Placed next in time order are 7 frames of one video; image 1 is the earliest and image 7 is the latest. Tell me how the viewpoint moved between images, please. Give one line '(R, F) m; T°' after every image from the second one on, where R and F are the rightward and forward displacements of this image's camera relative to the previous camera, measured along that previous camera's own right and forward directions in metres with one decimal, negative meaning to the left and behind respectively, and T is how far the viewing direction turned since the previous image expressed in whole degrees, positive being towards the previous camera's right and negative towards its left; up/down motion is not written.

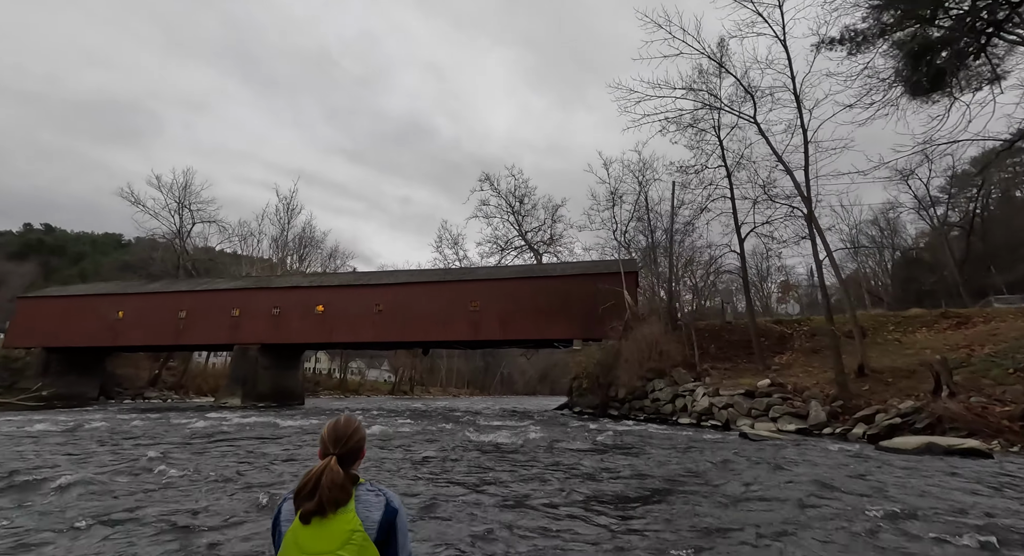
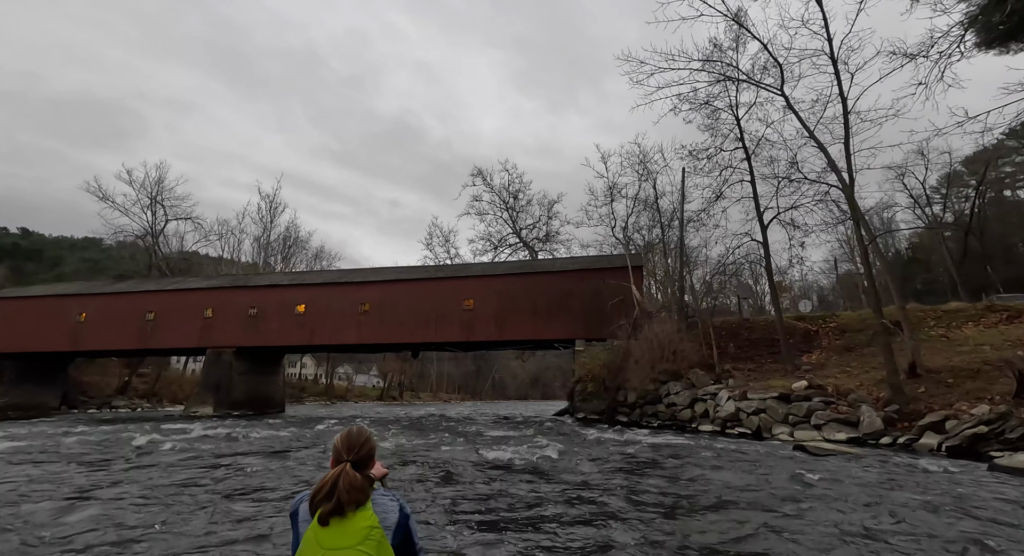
(-0.2, +1.6) m; +1°
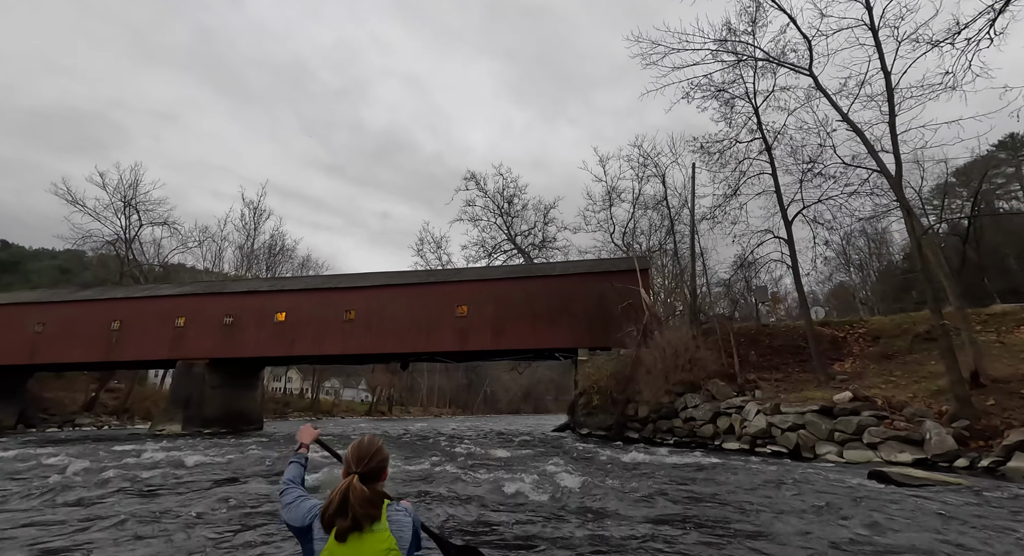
(-0.2, +1.4) m; +1°
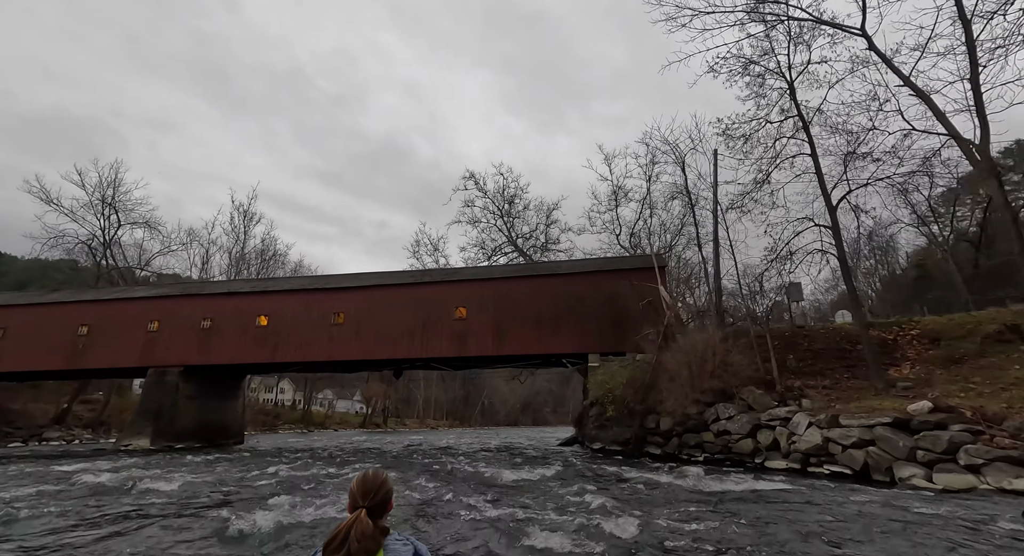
(-0.2, +1.6) m; 0°
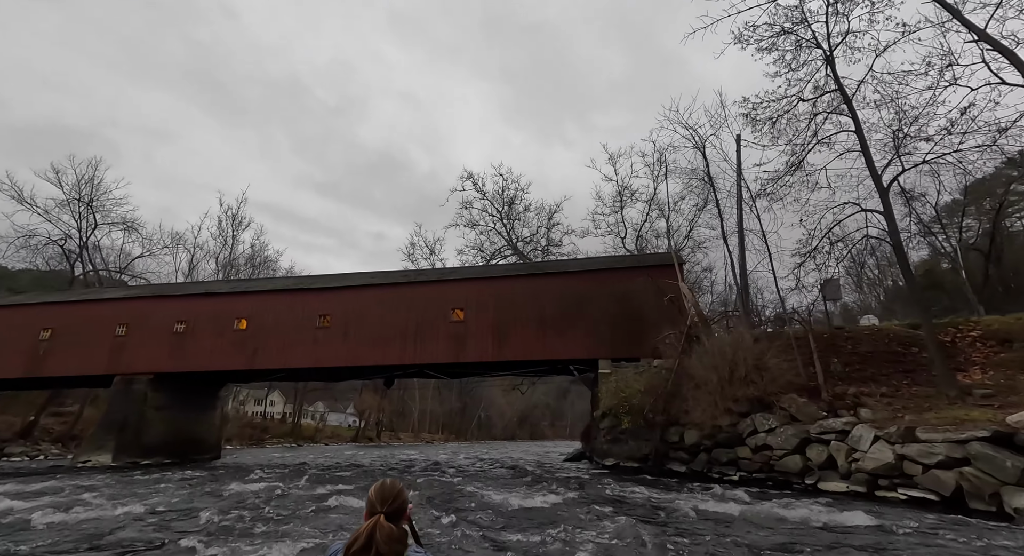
(-0.1, +1.5) m; 0°
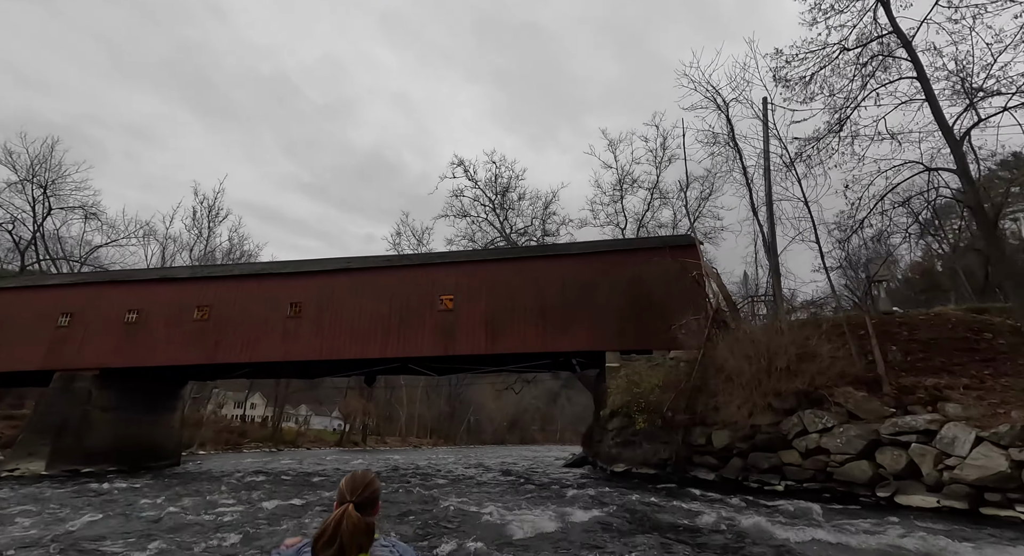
(-0.1, +1.7) m; +1°
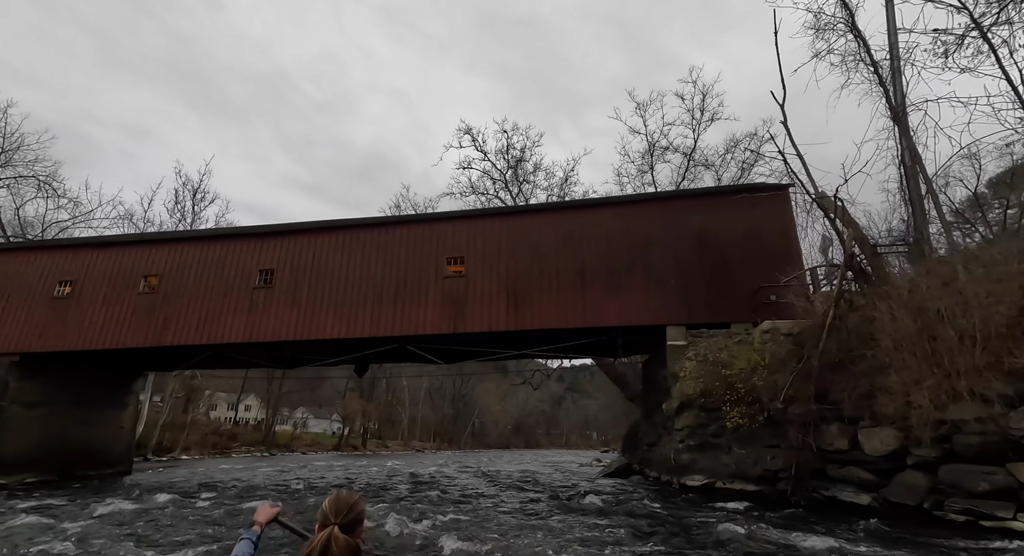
(-0.5, +3.1) m; 0°
